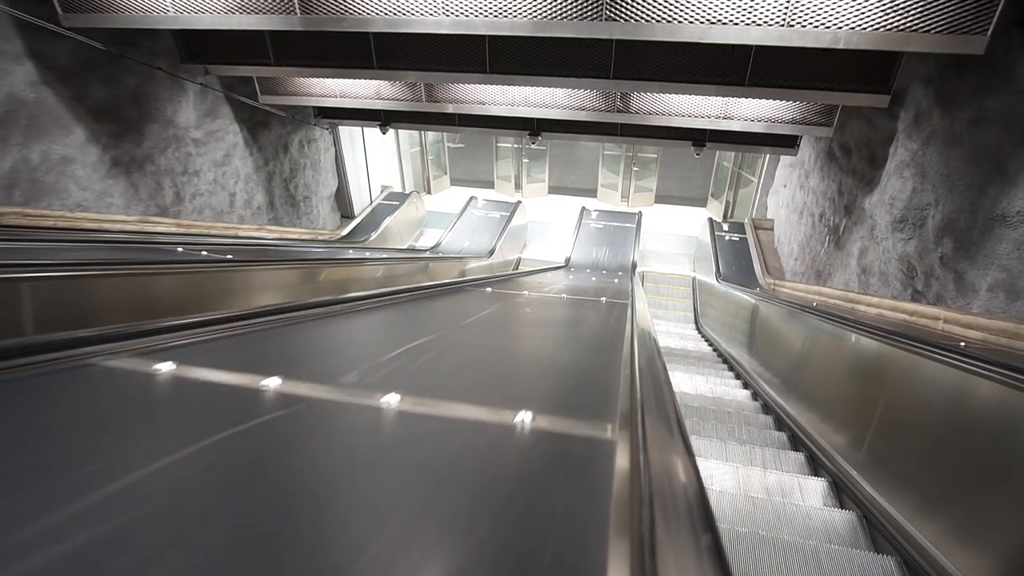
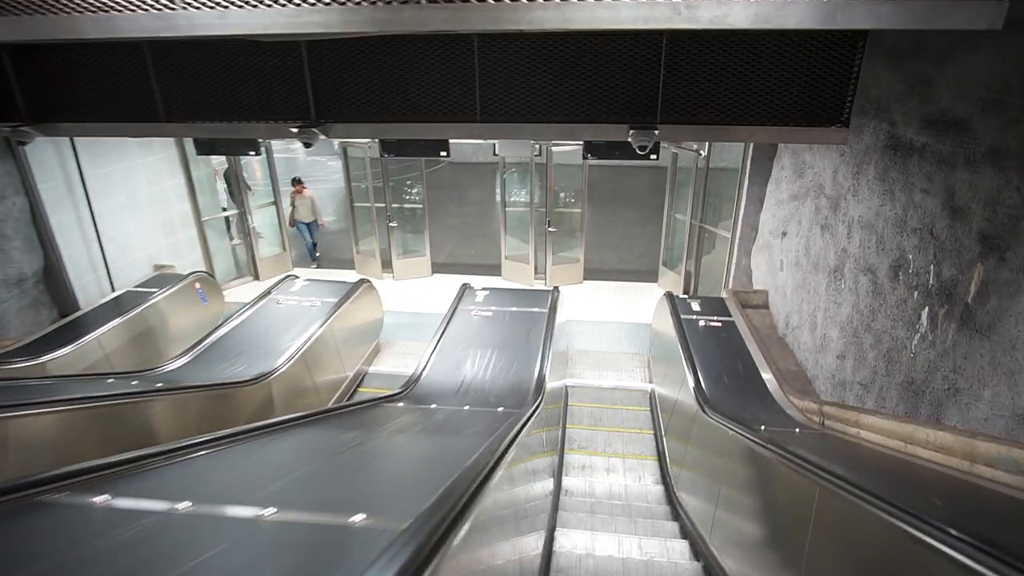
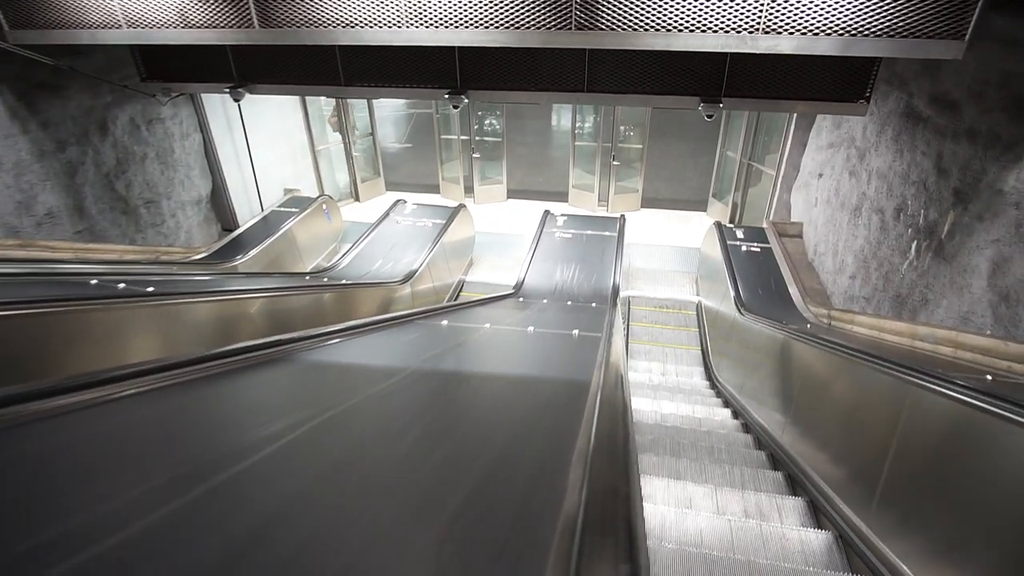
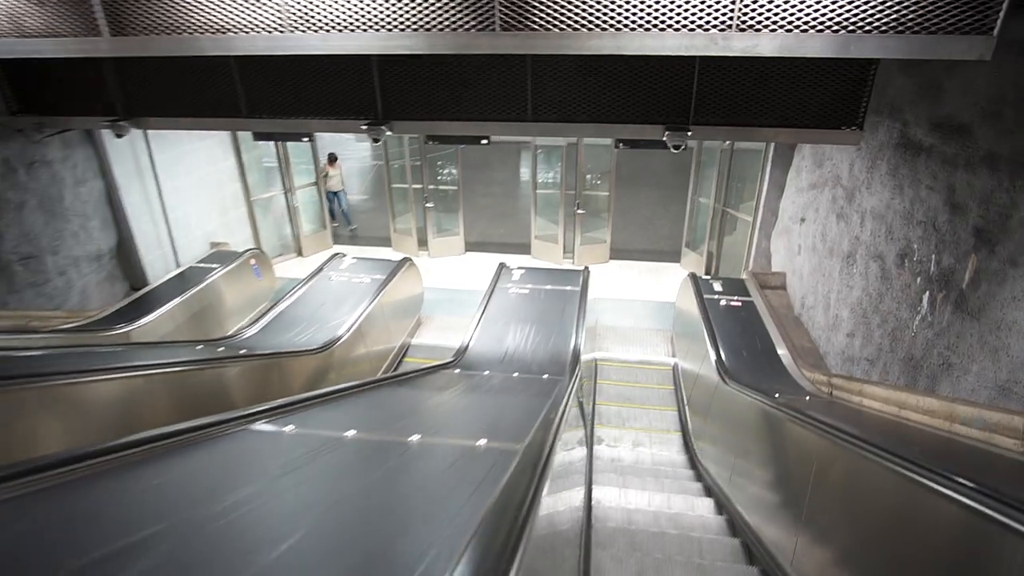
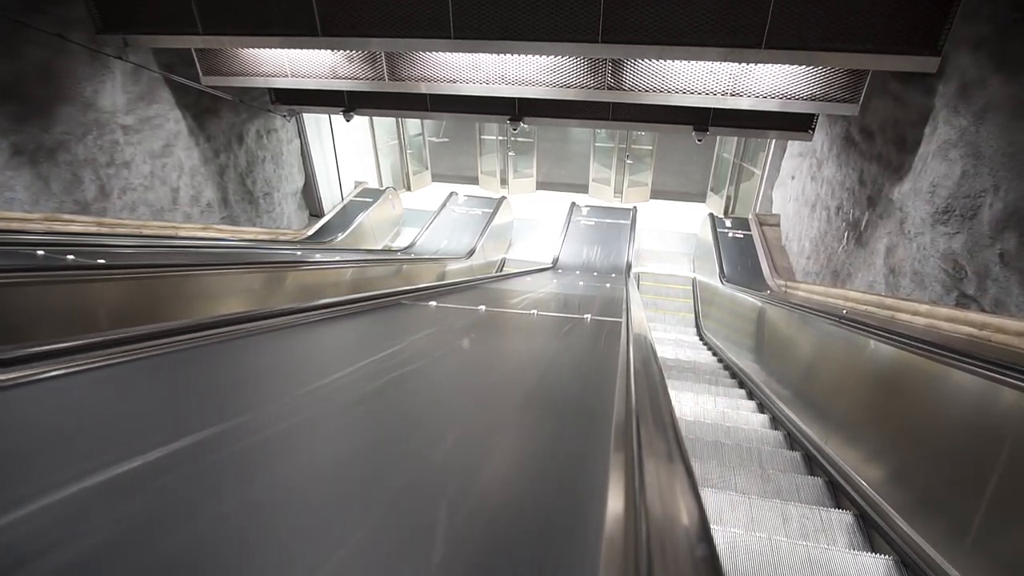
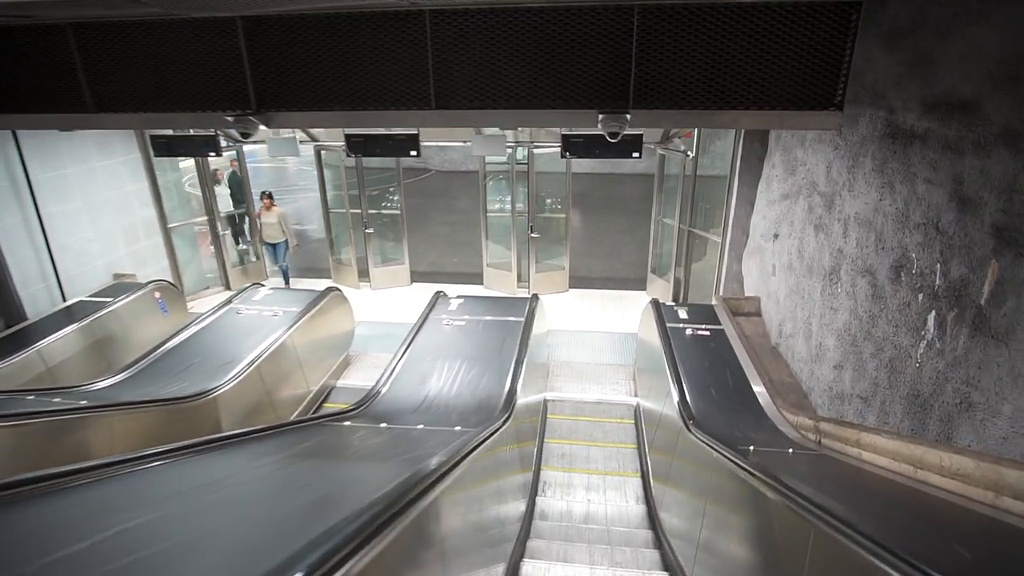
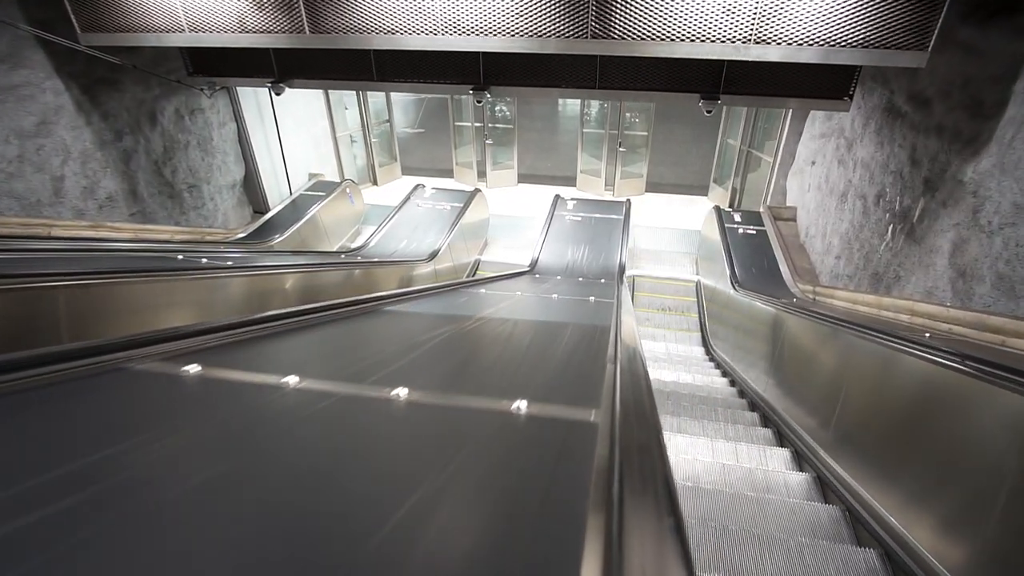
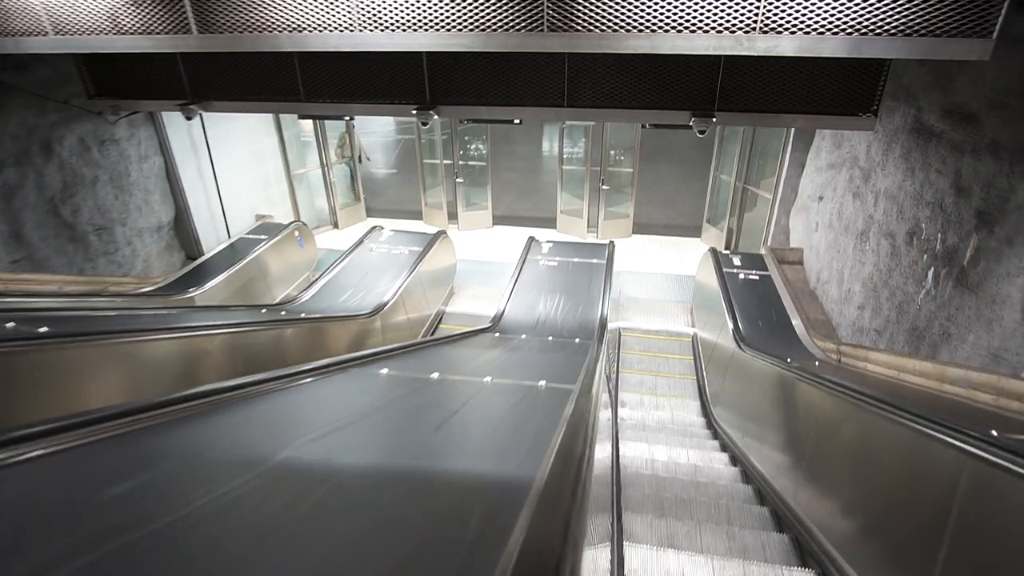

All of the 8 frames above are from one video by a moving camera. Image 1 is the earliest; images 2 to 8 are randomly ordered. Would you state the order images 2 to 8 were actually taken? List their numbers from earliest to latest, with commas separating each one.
5, 7, 3, 8, 4, 2, 6
